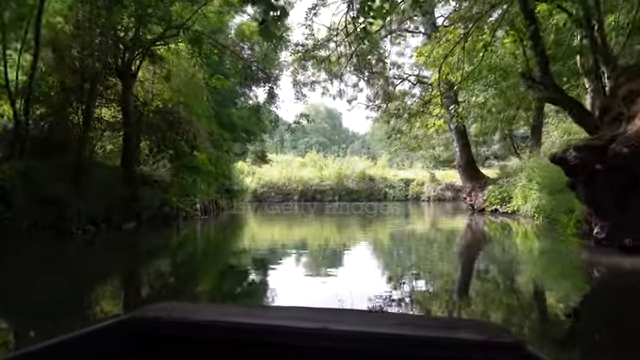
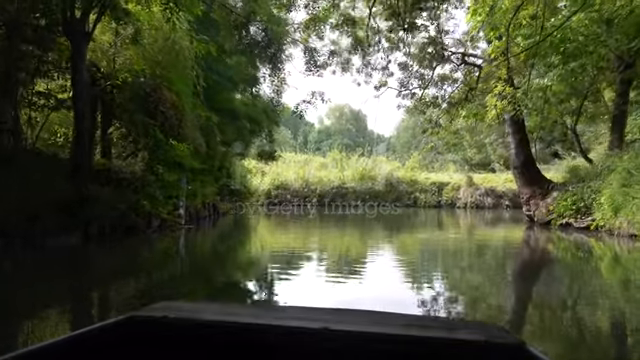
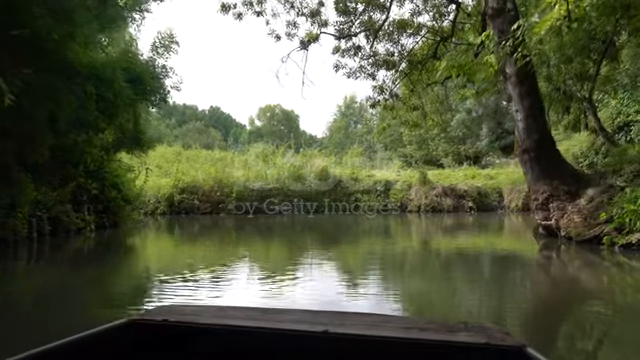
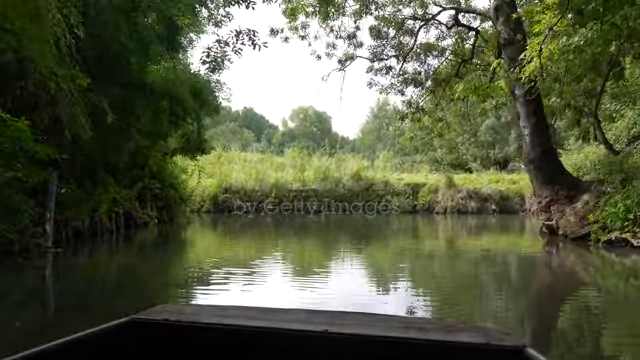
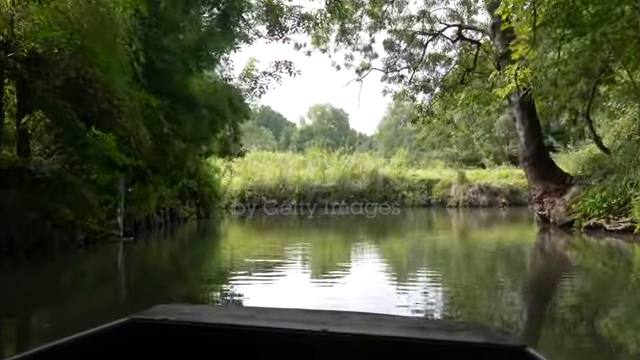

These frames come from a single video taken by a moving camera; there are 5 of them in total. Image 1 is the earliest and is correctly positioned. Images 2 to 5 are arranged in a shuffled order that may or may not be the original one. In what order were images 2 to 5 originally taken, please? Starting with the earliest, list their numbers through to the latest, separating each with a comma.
2, 5, 4, 3
